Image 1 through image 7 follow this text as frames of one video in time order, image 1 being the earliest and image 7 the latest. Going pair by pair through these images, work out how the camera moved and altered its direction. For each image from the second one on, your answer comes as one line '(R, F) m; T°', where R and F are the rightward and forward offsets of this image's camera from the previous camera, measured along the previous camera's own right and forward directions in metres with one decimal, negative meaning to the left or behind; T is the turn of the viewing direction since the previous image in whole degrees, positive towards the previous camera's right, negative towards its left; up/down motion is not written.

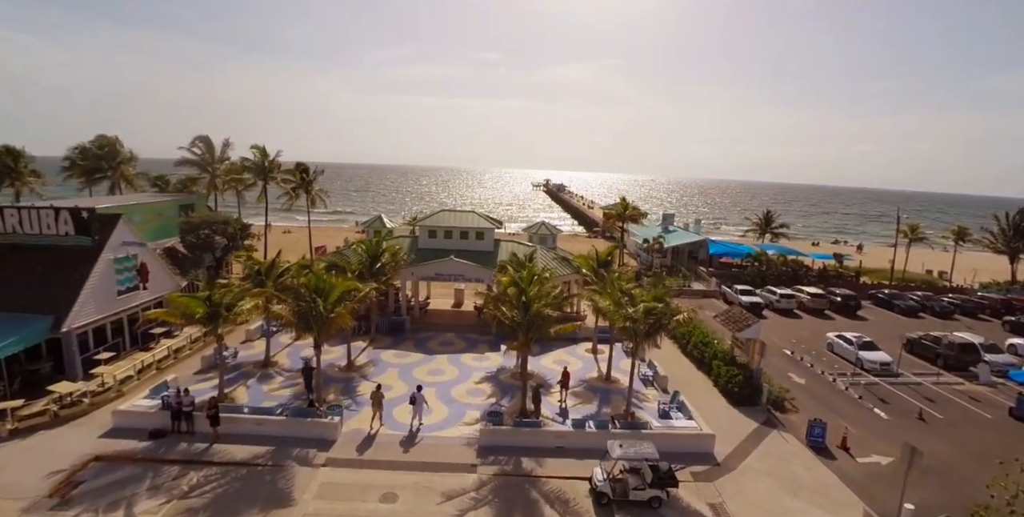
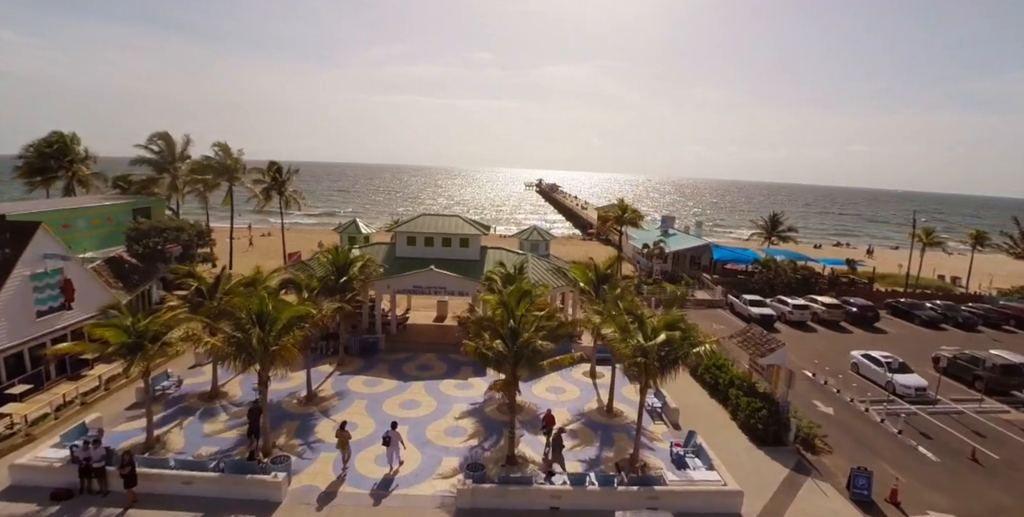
(+0.2, +2.7) m; +1°
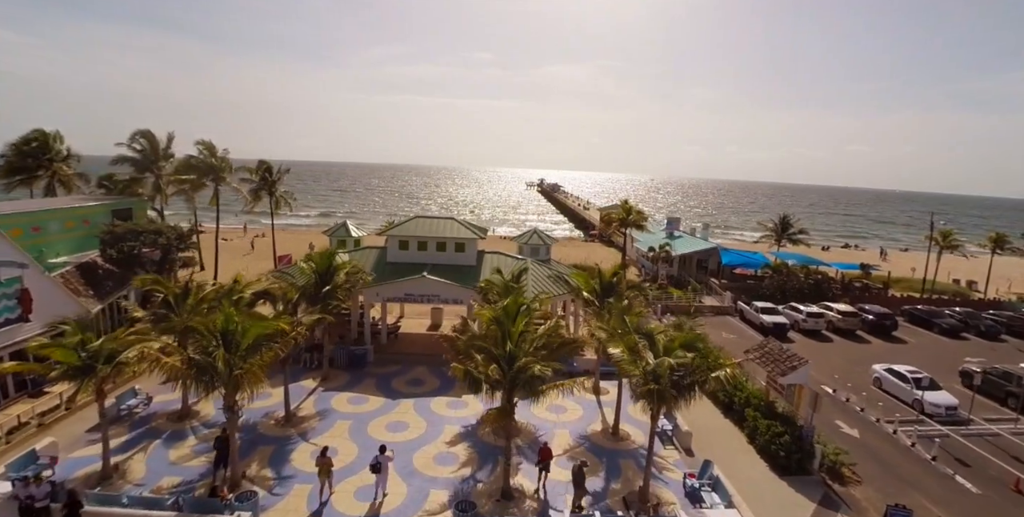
(+0.1, +1.5) m; 0°
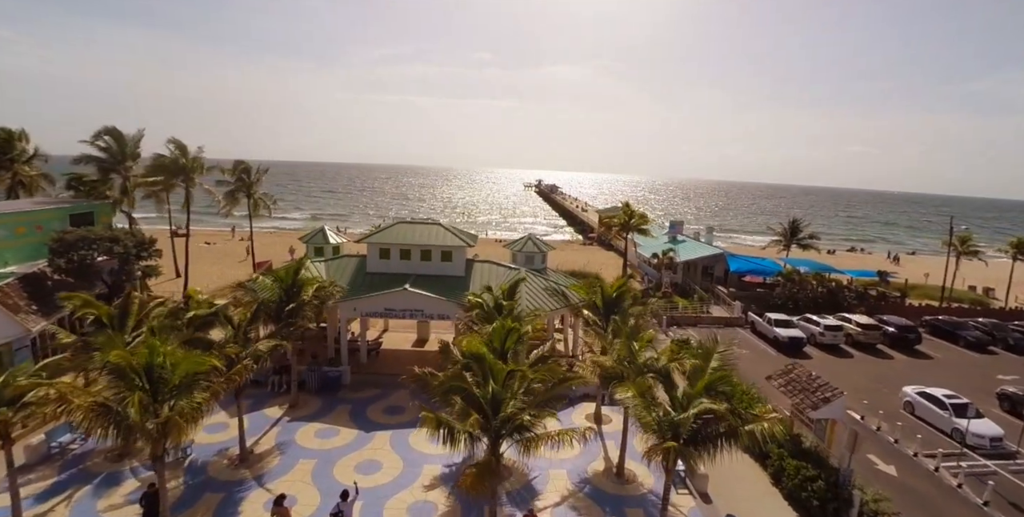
(+0.3, +2.1) m; 0°
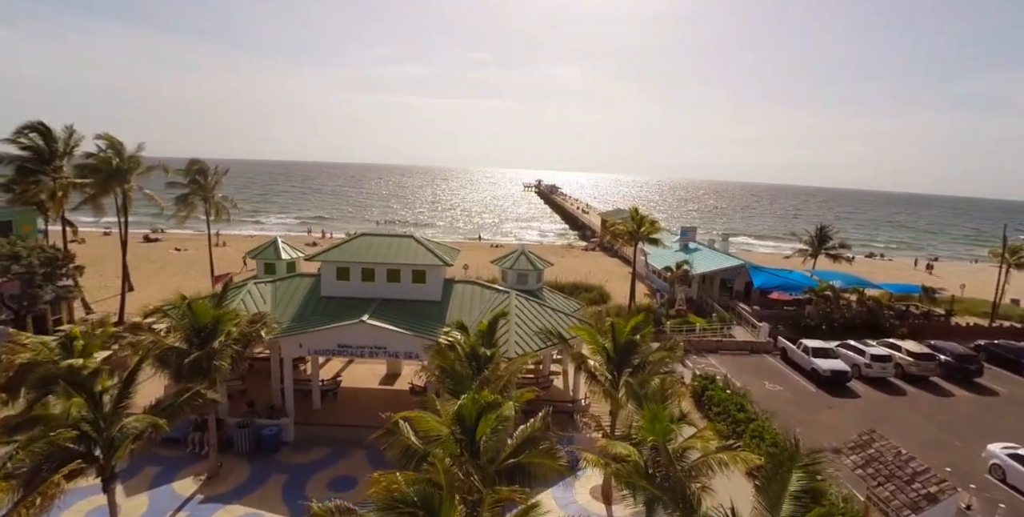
(+0.5, +3.9) m; 0°
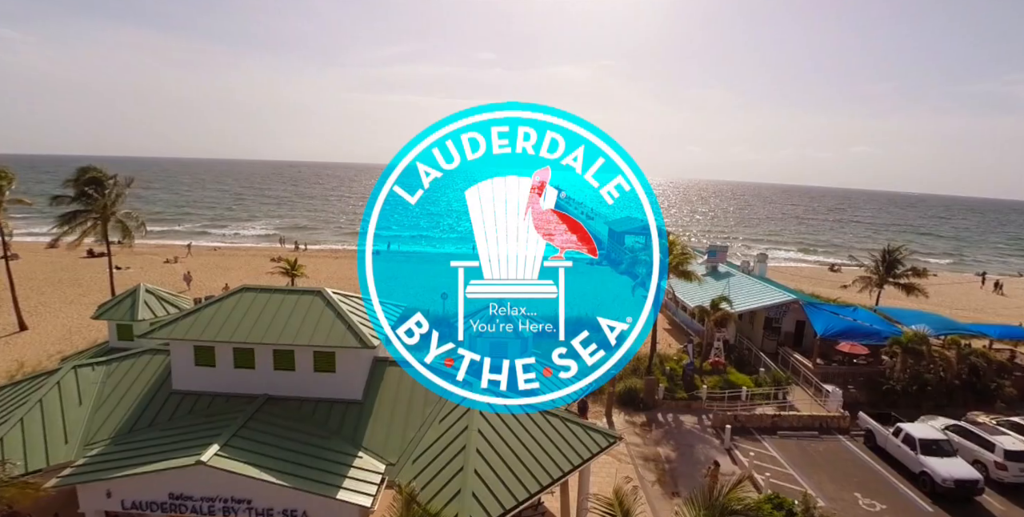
(+0.9, +6.4) m; 0°
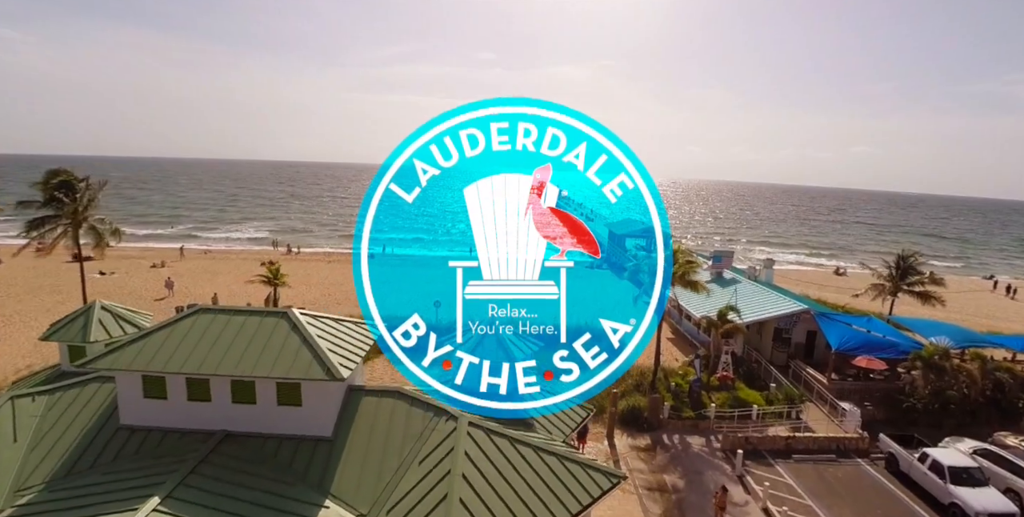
(+0.2, +1.2) m; 0°
